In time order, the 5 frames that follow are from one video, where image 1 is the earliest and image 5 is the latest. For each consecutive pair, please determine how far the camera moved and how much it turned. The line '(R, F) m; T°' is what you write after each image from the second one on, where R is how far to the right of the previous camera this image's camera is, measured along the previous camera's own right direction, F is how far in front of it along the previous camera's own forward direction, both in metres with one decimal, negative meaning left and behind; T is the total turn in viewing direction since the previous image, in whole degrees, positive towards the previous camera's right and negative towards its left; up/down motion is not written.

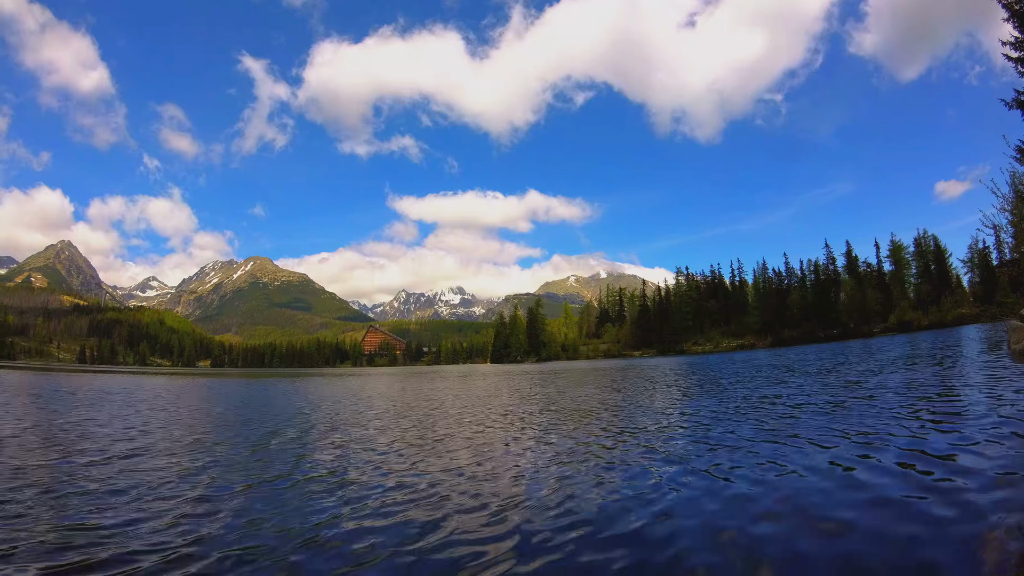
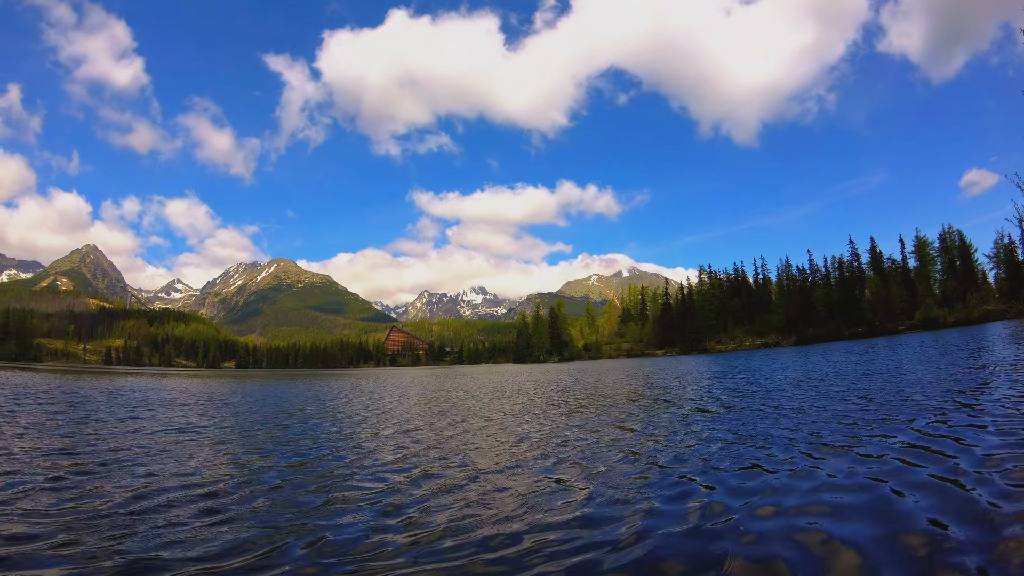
(+0.6, -2.4) m; -2°
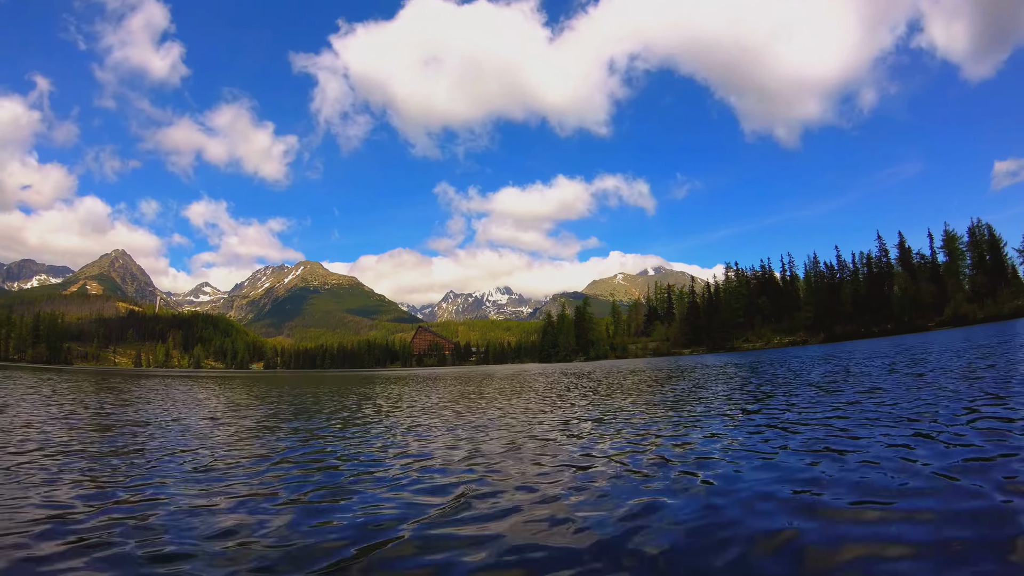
(+1.0, -2.4) m; -3°
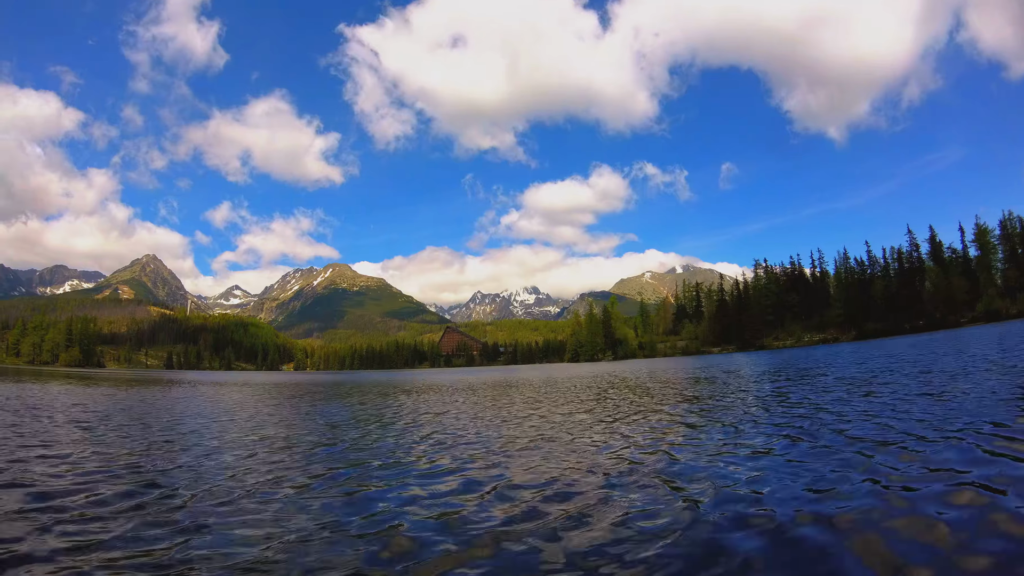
(+1.5, -2.0) m; -3°
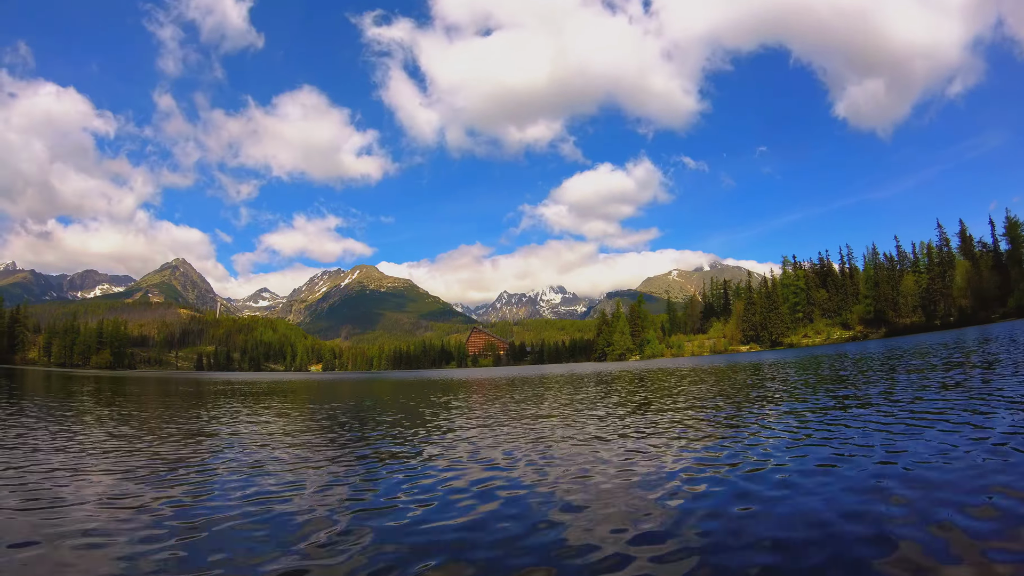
(+1.1, -2.2) m; -3°
